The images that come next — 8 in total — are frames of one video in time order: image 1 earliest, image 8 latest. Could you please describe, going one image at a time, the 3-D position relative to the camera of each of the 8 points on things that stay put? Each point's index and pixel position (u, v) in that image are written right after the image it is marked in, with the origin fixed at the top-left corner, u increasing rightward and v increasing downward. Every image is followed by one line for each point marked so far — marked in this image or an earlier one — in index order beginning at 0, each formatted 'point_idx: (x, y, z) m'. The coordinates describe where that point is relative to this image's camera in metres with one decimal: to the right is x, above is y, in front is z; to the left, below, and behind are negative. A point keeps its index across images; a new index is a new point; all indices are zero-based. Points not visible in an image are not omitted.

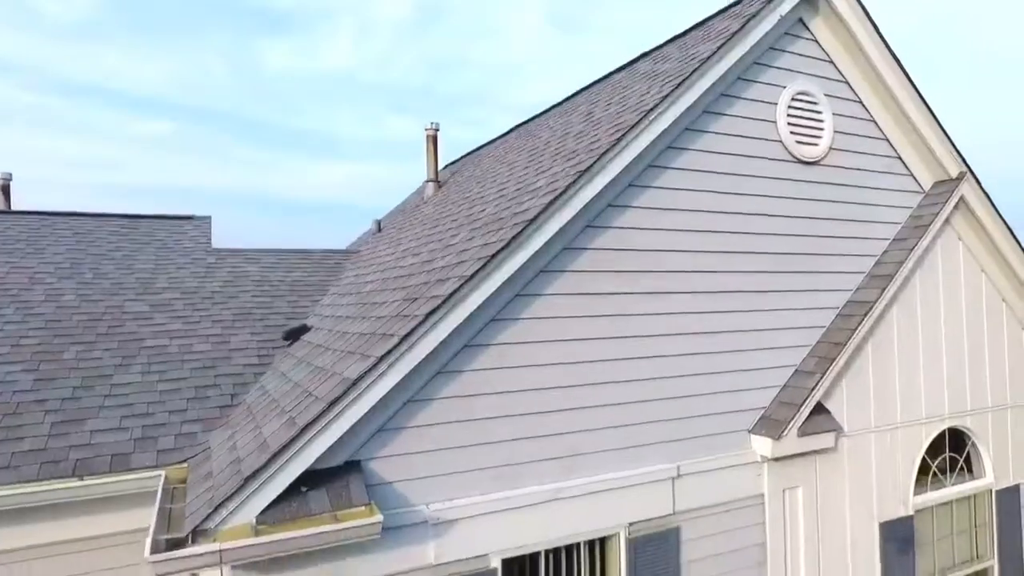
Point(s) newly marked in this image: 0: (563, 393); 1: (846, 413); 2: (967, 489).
0: (+0.3, -0.6, +4.7) m
1: (+2.4, -0.9, +6.1) m
2: (+3.8, -1.7, +7.0) m
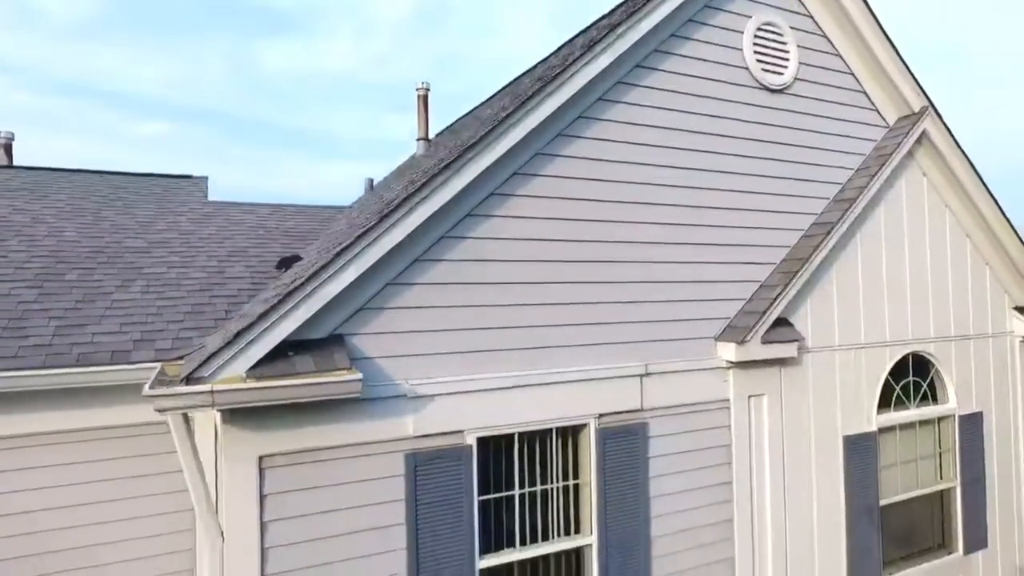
0: (+0.1, 0.0, +5.1) m
1: (+2.2, -0.3, +6.4) m
2: (+3.6, -1.1, +7.3) m
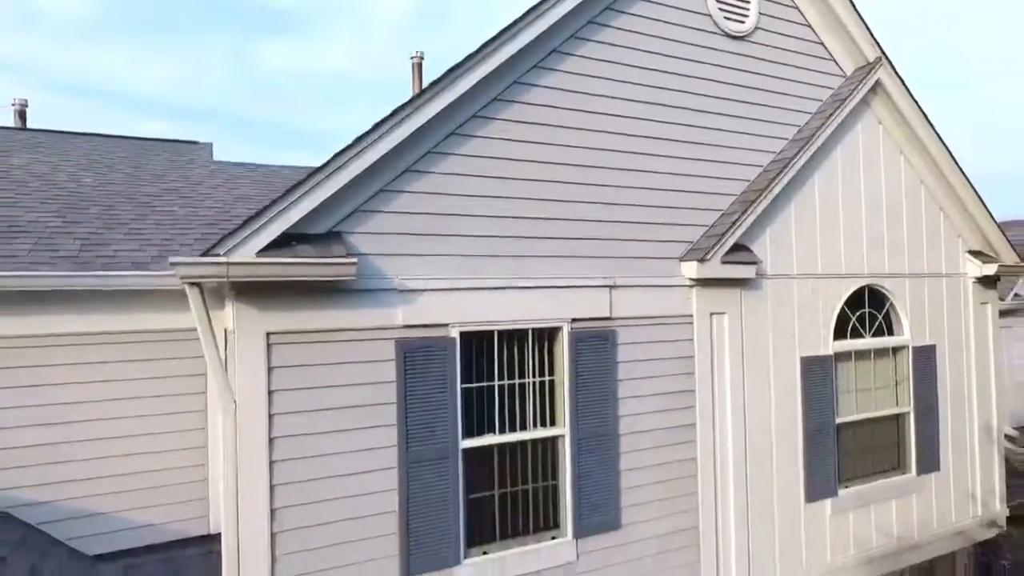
0: (0.0, +0.6, +5.6) m
1: (+2.1, +0.3, +7.0) m
2: (+3.5, -0.5, +7.9) m
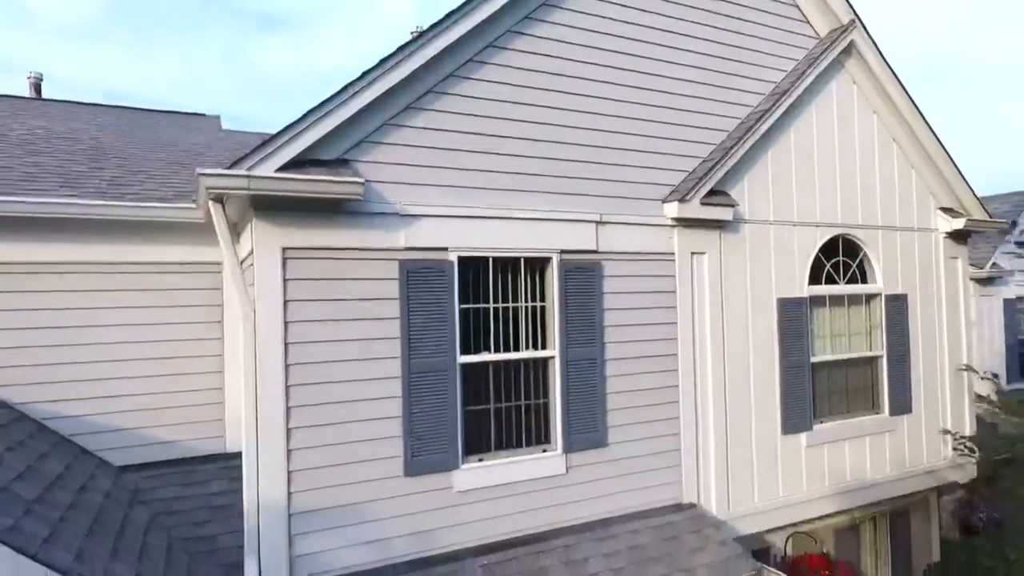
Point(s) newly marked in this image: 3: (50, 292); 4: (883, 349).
0: (0.0, +1.1, +6.1) m
1: (+2.1, +0.8, +7.5) m
2: (+3.5, 0.0, +8.4) m
3: (-3.3, 0.0, +6.0) m
4: (+3.8, -0.6, +8.6) m
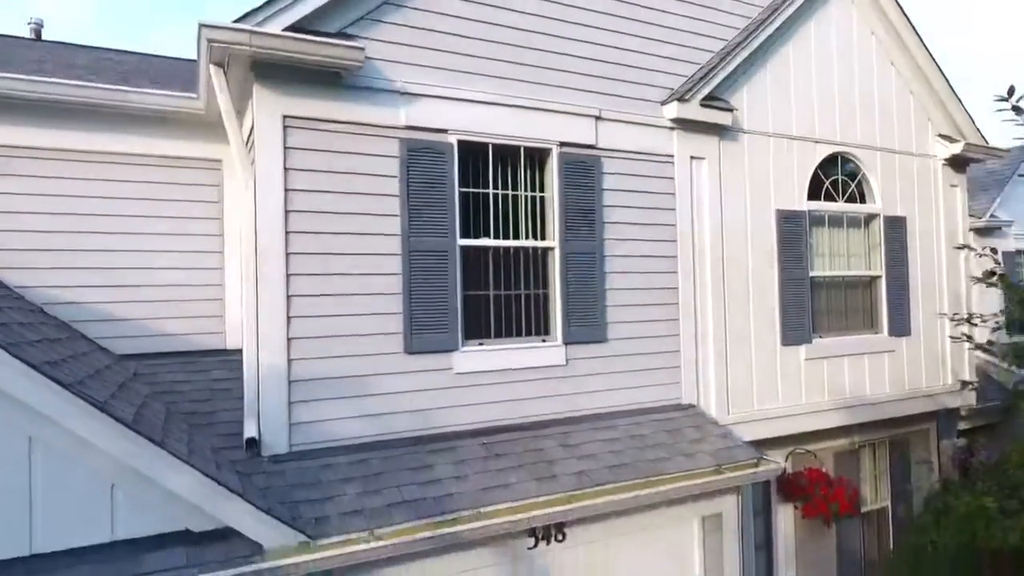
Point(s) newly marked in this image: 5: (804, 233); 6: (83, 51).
0: (0.0, +1.9, +6.1) m
1: (+2.1, +1.6, +7.5) m
2: (+3.5, +0.8, +8.4) m
3: (-3.3, +0.8, +6.0) m
4: (+3.8, +0.2, +8.6) m
5: (+2.7, +0.5, +7.9) m
6: (-5.3, +2.9, +10.4) m
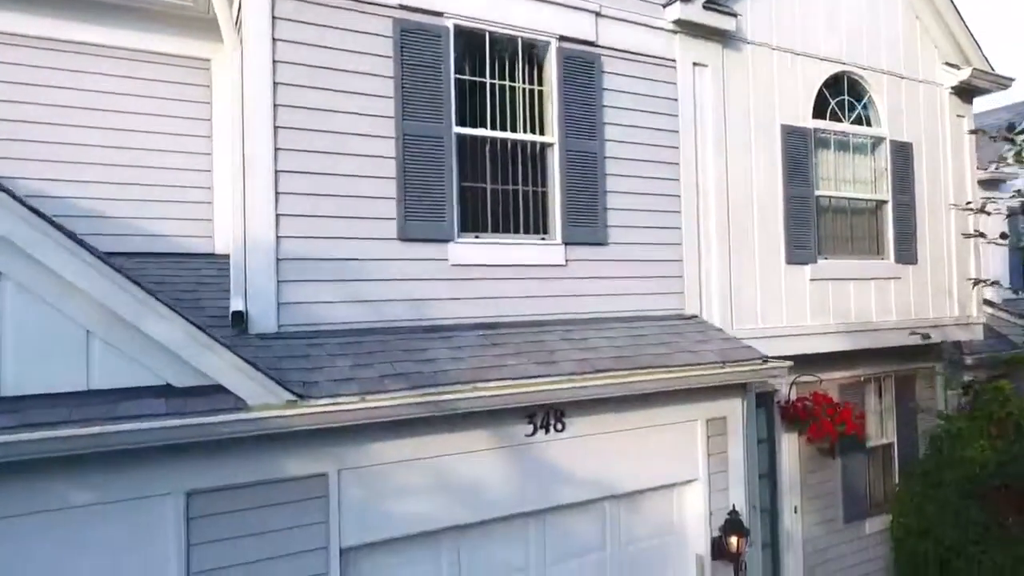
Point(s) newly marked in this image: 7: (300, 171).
0: (-0.1, +2.6, +5.9) m
1: (+2.0, +2.3, +7.3) m
2: (+3.4, +1.5, +8.2) m
3: (-3.3, +1.5, +5.8) m
4: (+3.7, +0.9, +8.4) m
5: (+2.7, +1.2, +7.7) m
6: (-5.3, +3.7, +10.2) m
7: (-1.3, +0.7, +5.0) m
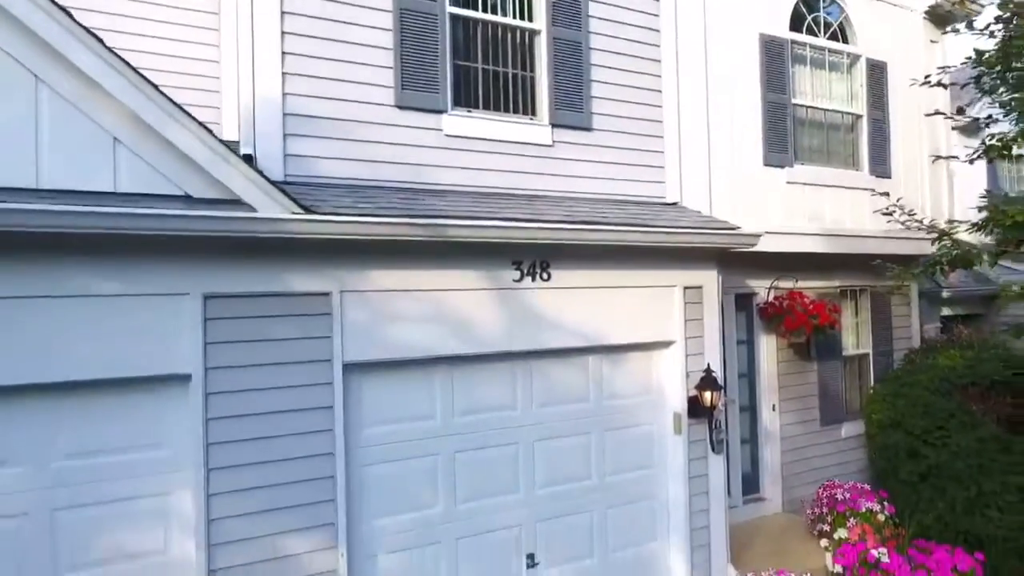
0: (-0.1, +3.5, +6.3) m
1: (+2.0, +3.2, +7.7) m
2: (+3.4, +2.5, +8.7) m
3: (-3.4, +2.4, +6.2) m
4: (+3.7, +1.9, +8.8) m
5: (+2.6, +2.2, +8.1) m
6: (-5.4, +4.6, +10.6) m
7: (-1.3, +1.6, +5.4) m
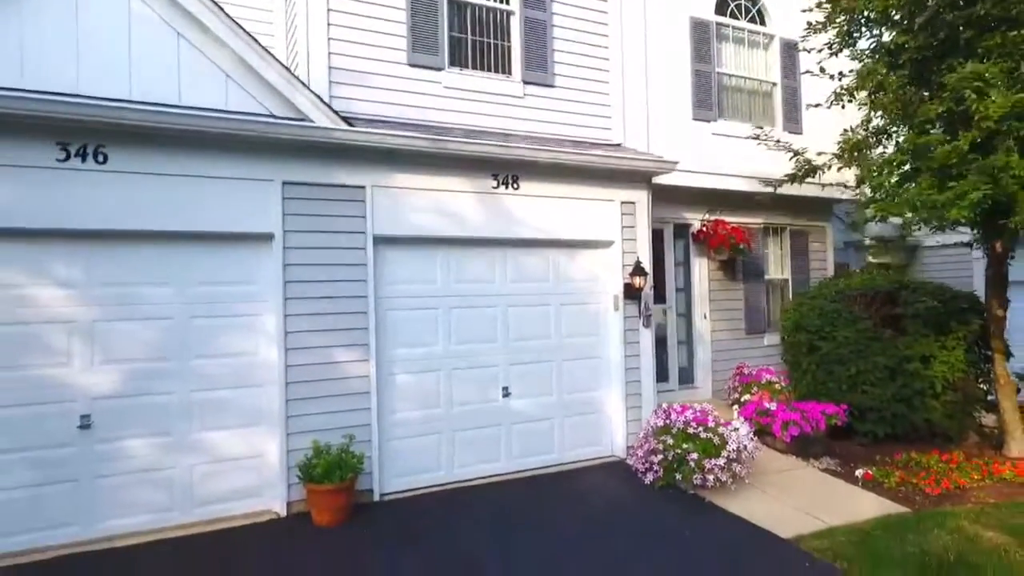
0: (-0.3, +4.4, +8.5) m
1: (+1.8, +4.1, +9.9) m
2: (+3.2, +3.3, +10.8) m
3: (-3.5, +3.3, +8.3) m
4: (+3.5, +2.7, +11.0) m
5: (+2.4, +3.0, +10.3) m
6: (-5.6, +5.5, +12.7) m
7: (-1.5, +2.5, +7.6) m
